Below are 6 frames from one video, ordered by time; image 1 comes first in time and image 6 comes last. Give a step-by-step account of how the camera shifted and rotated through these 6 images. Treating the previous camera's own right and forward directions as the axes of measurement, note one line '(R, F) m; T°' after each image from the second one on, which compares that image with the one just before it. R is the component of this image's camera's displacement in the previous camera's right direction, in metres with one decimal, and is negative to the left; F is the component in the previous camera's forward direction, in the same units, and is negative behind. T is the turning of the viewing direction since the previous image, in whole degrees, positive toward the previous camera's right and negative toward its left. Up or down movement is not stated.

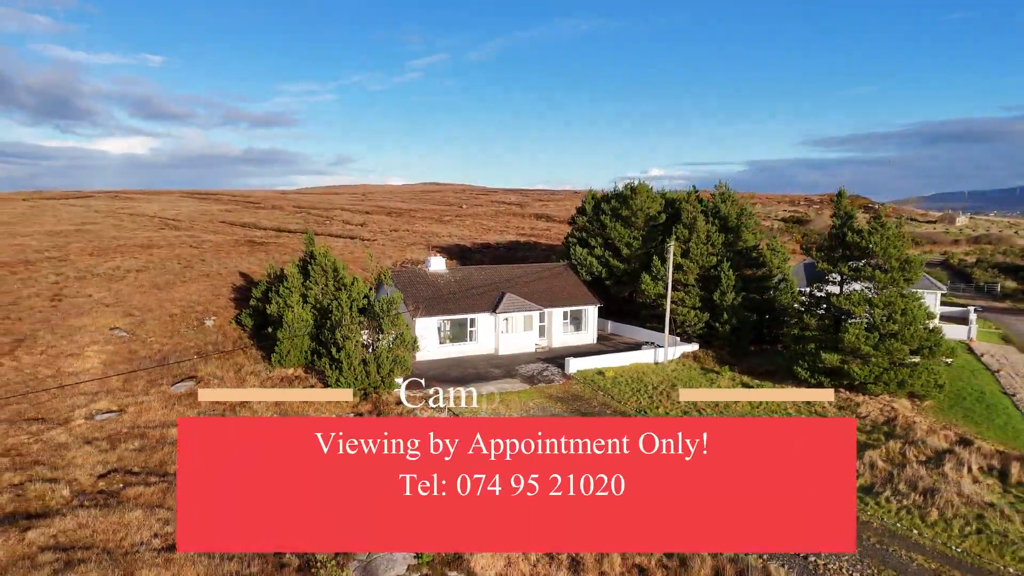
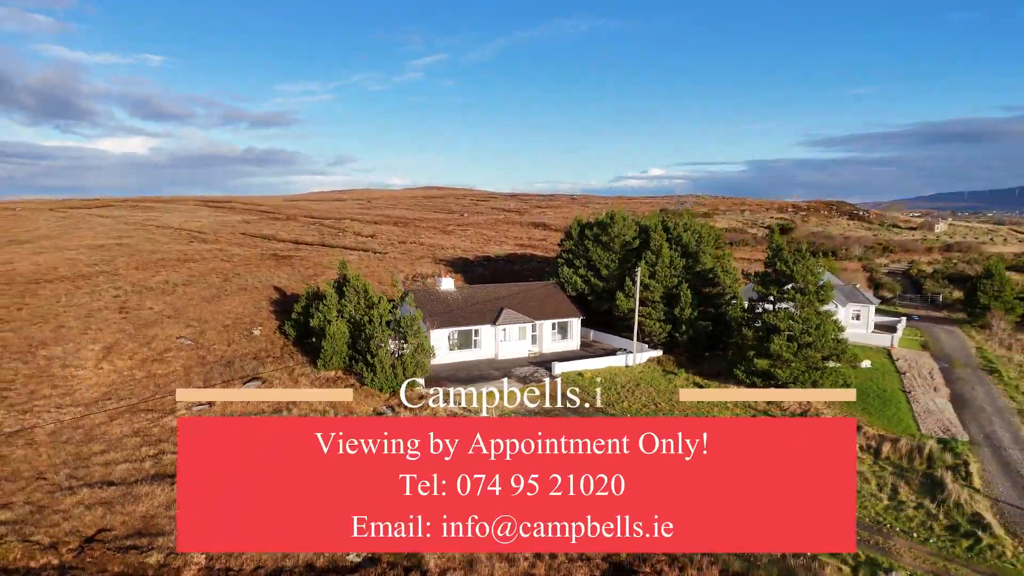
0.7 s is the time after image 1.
(+0.1, -3.2) m; 0°
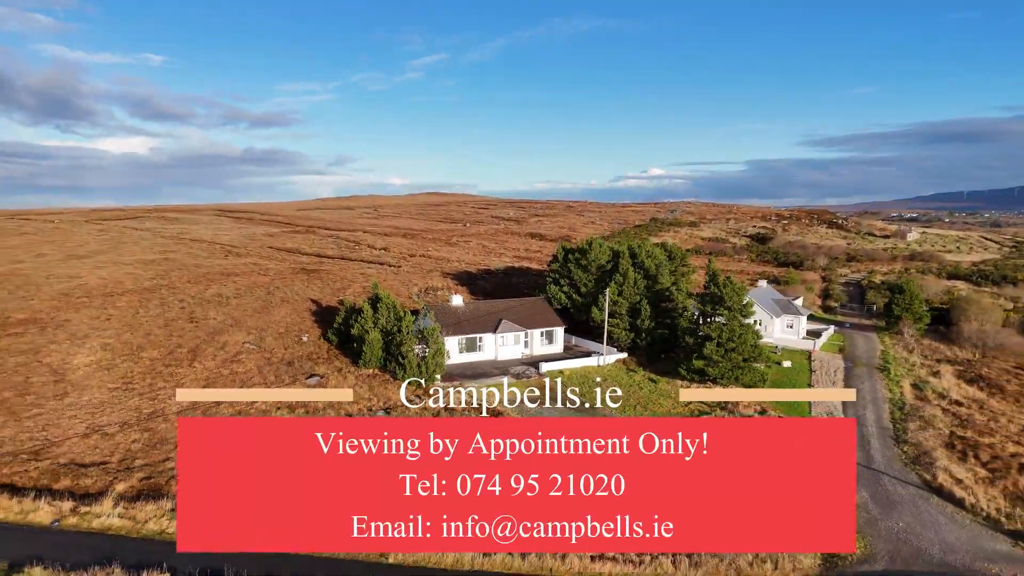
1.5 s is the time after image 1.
(+0.1, -4.8) m; 0°
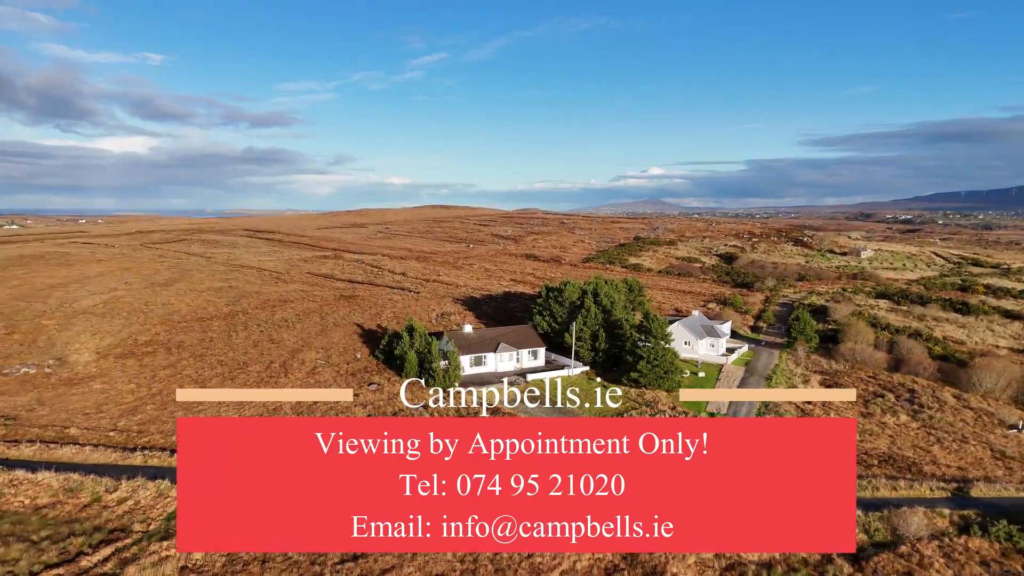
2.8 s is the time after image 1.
(+0.3, -9.3) m; 0°
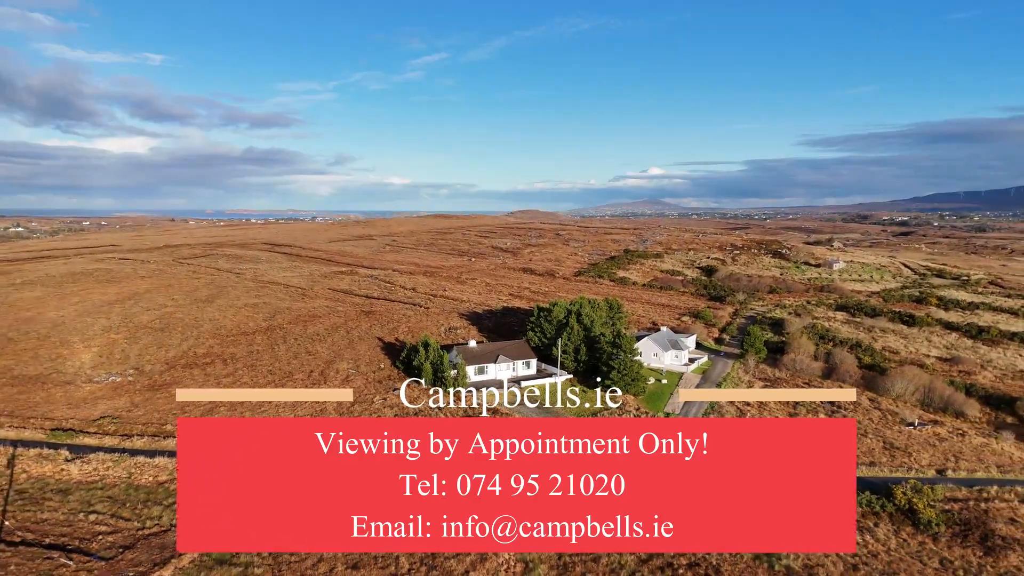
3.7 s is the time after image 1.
(+0.2, -7.0) m; 0°
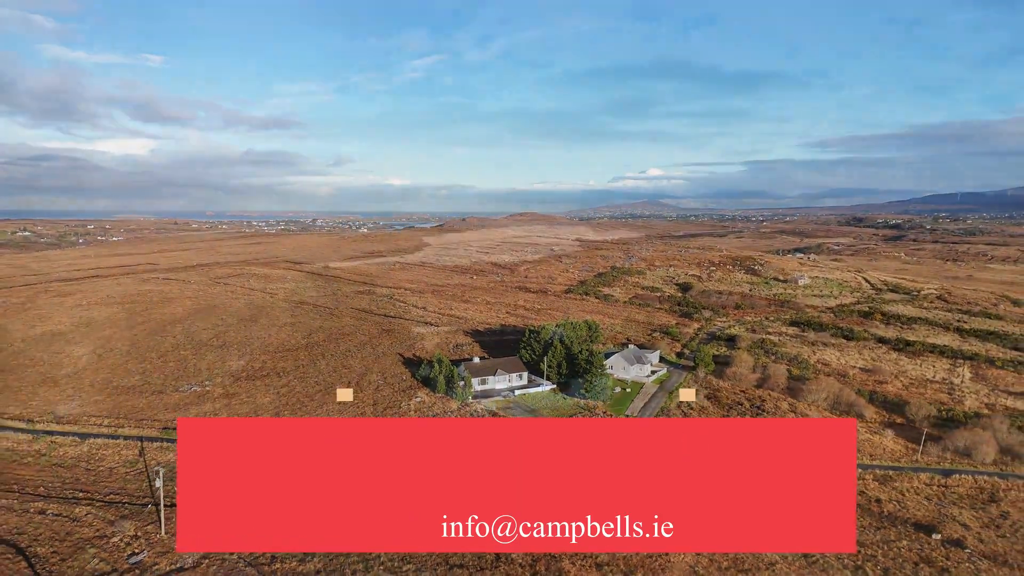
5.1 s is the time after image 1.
(+0.4, -10.3) m; 0°
